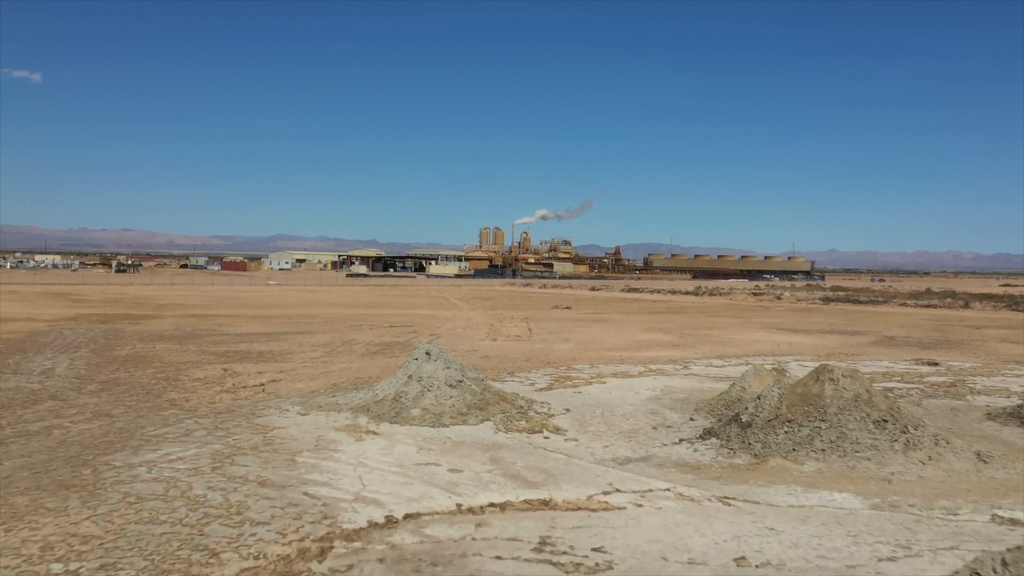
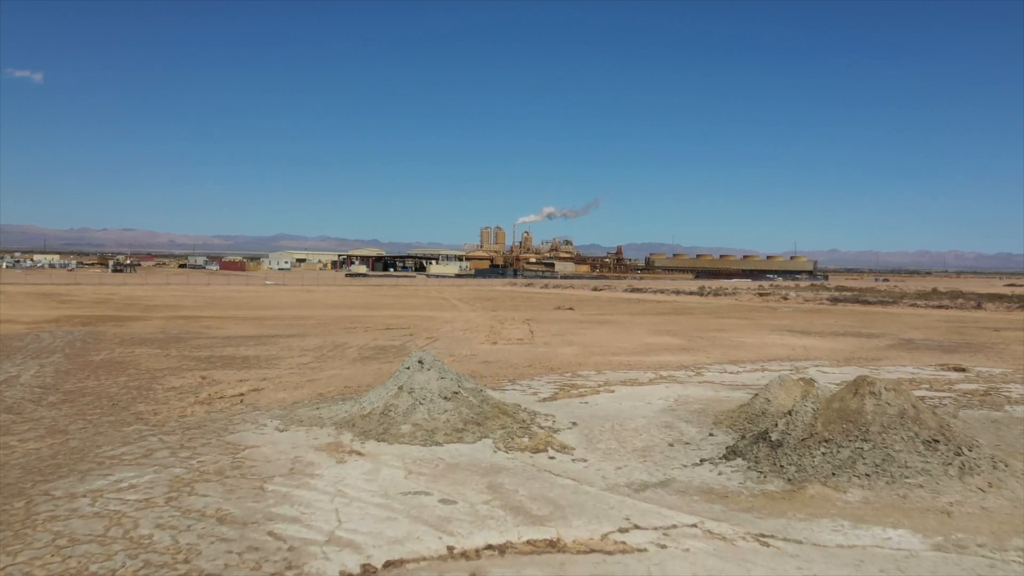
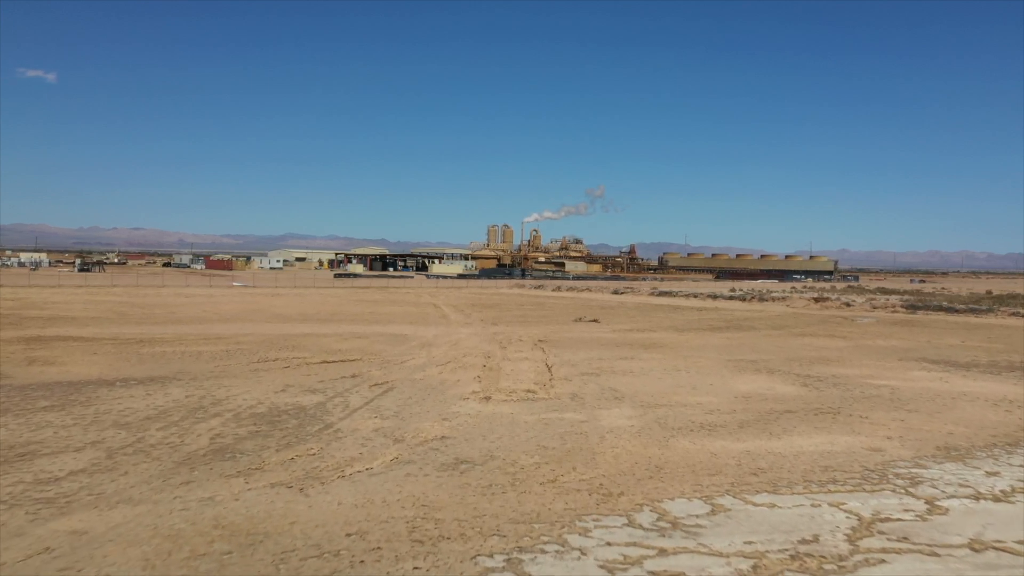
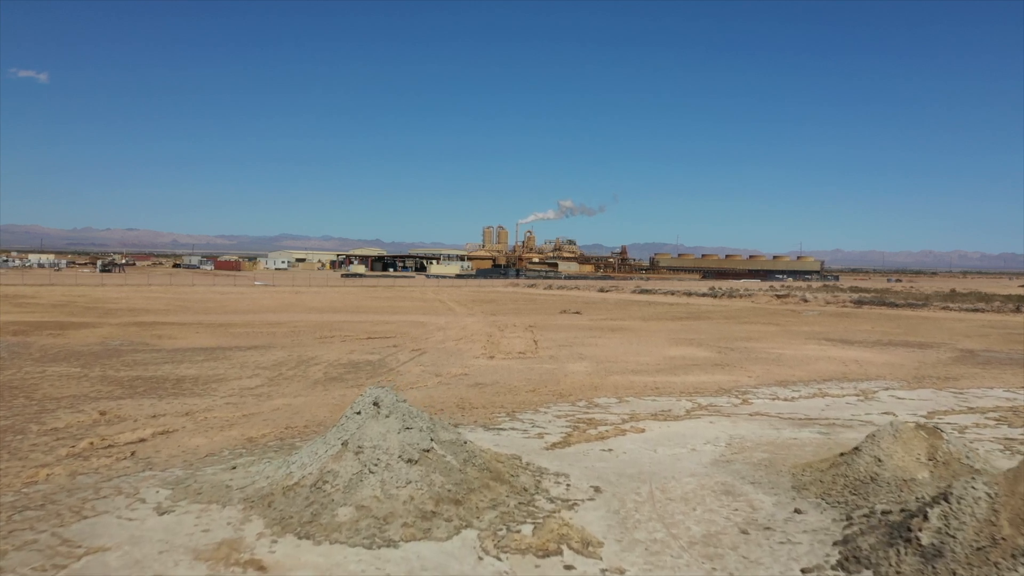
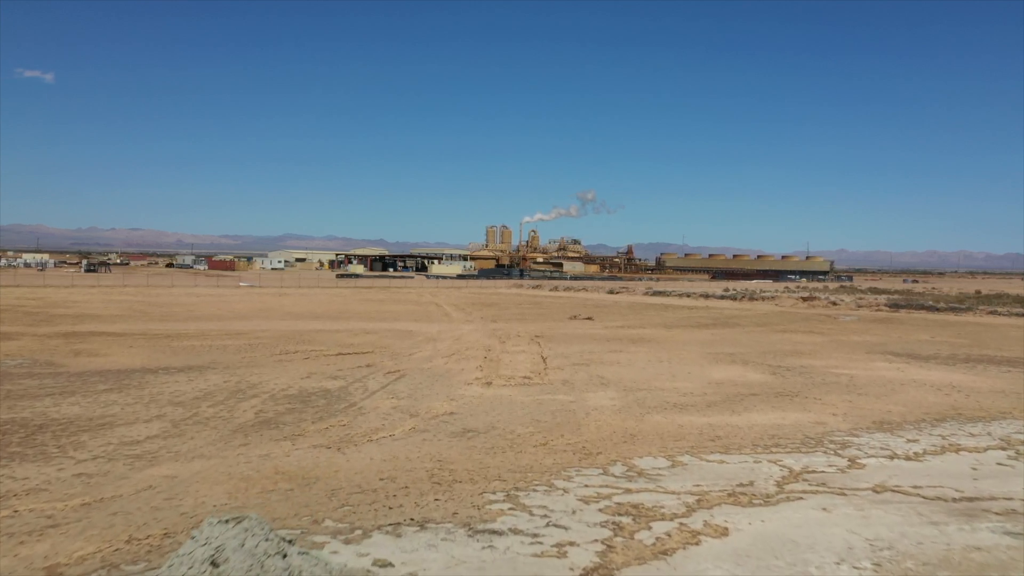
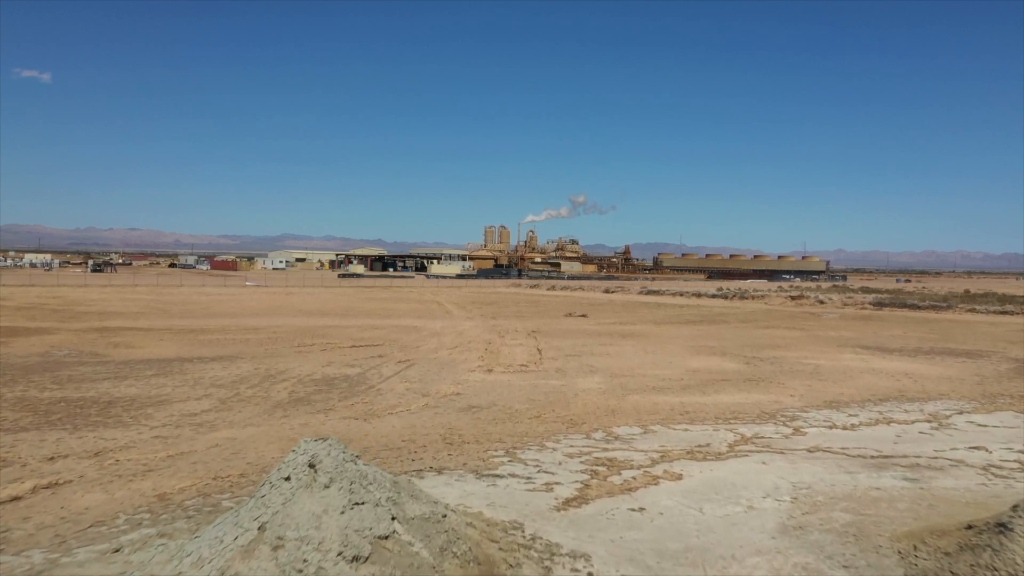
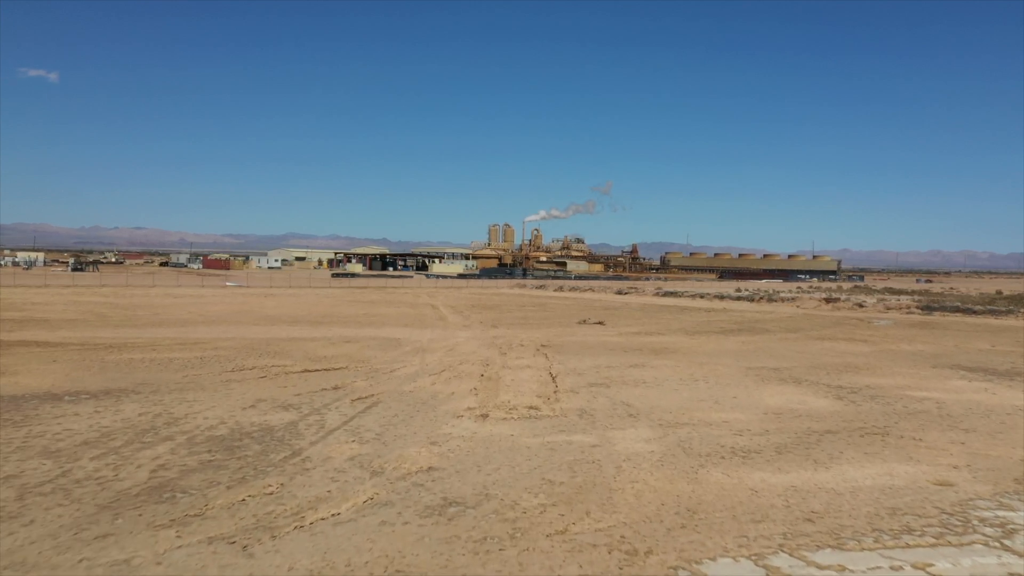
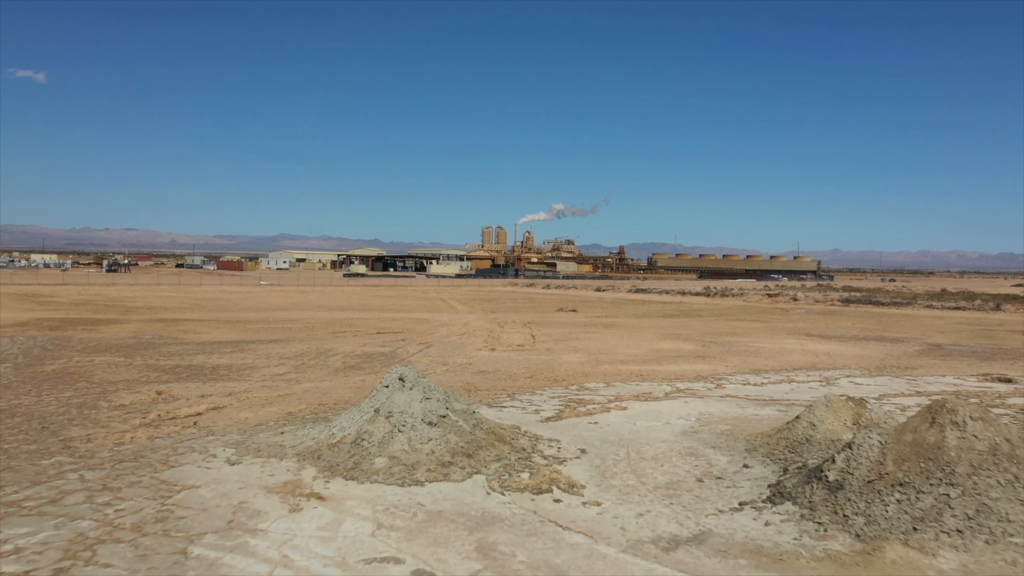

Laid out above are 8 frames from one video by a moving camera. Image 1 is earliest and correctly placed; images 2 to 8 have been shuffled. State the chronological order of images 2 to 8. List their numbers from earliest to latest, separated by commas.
2, 8, 4, 6, 5, 3, 7
